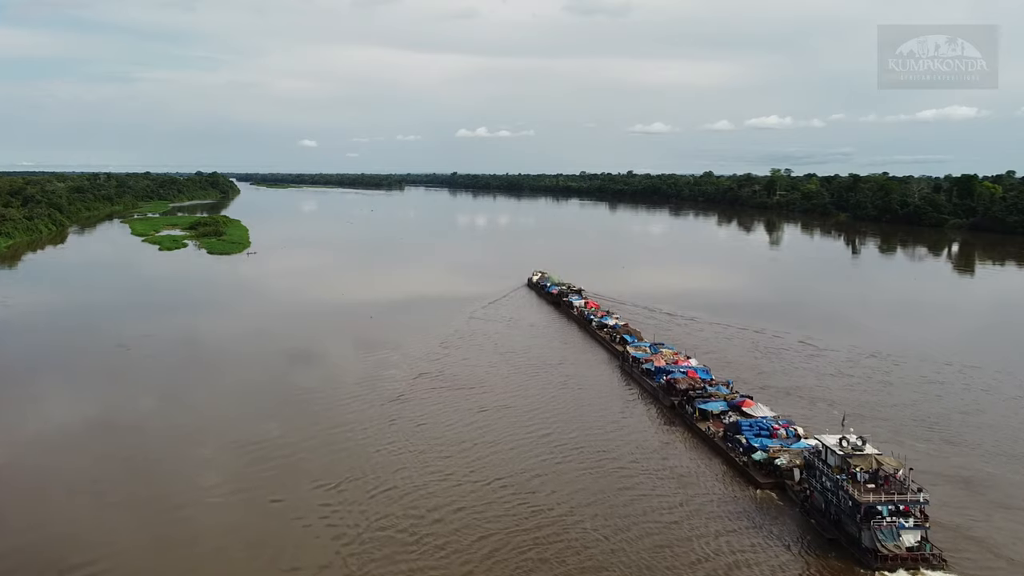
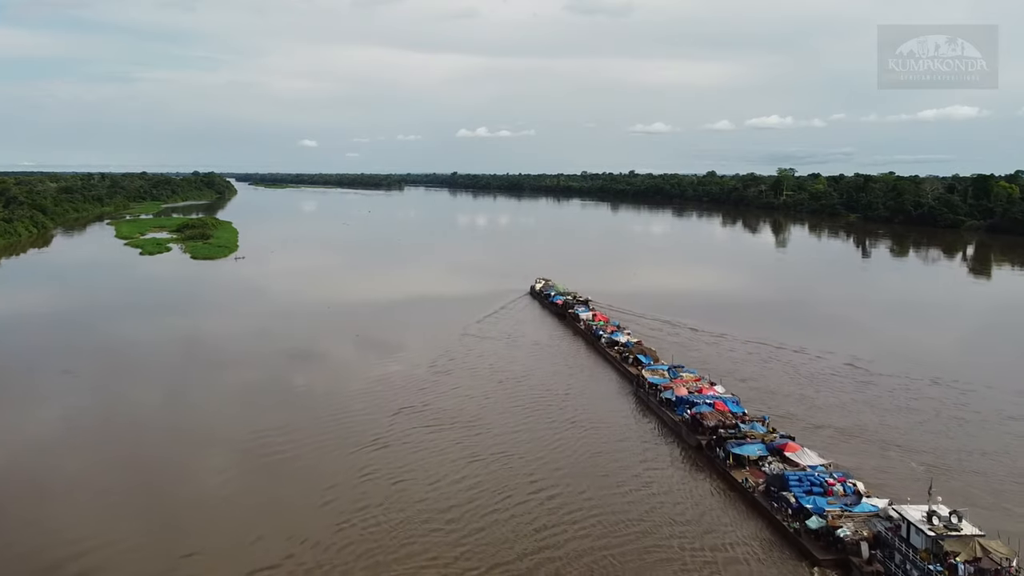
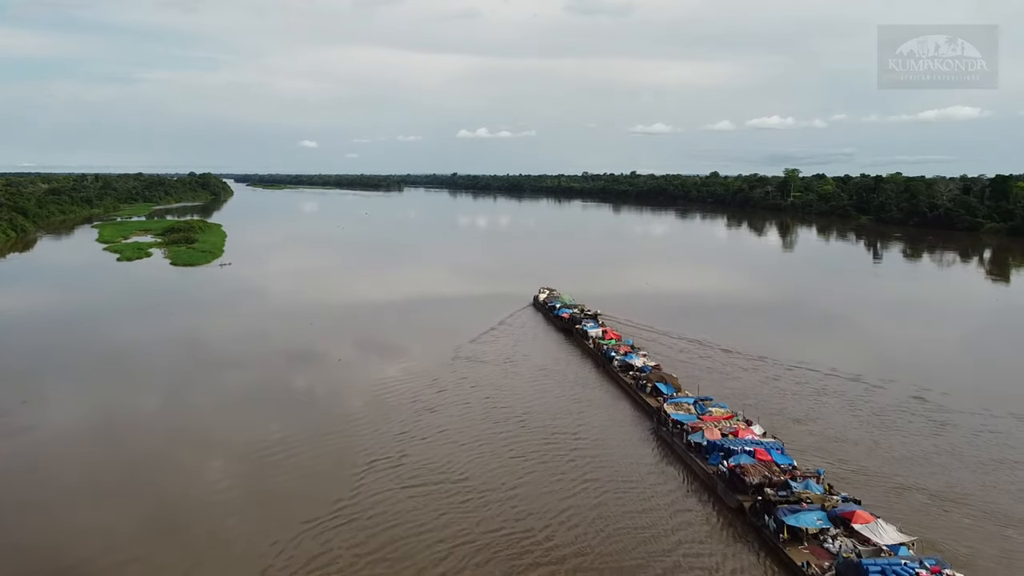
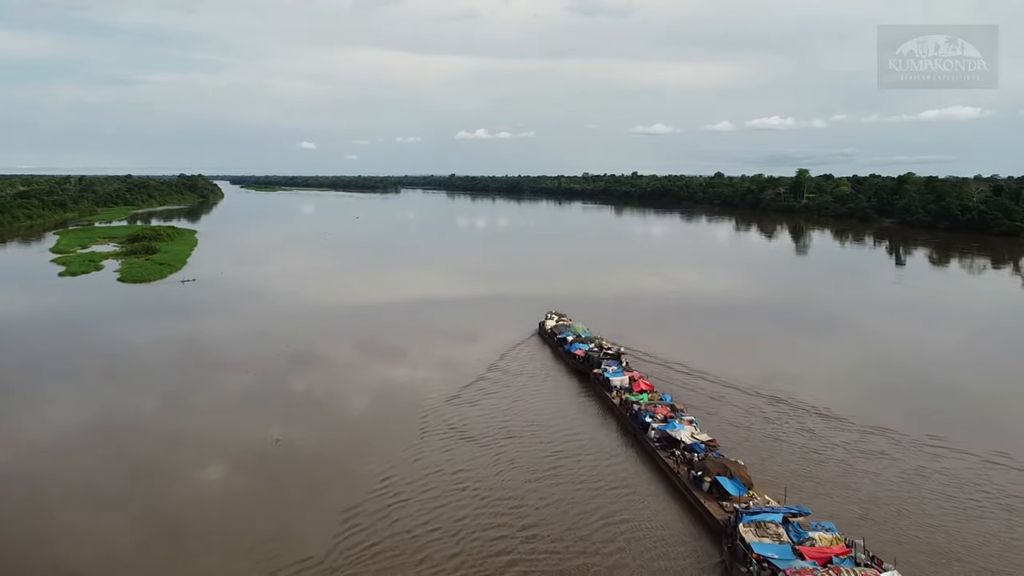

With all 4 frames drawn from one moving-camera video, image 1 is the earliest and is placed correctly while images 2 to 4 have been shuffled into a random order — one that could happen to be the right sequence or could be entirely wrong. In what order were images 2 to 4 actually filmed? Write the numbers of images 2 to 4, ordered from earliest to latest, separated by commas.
2, 3, 4
